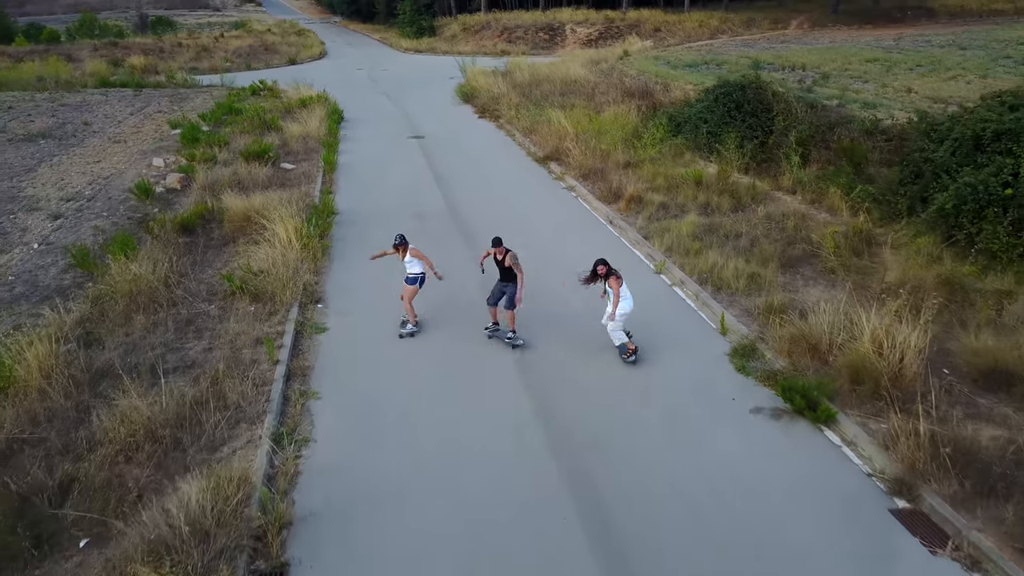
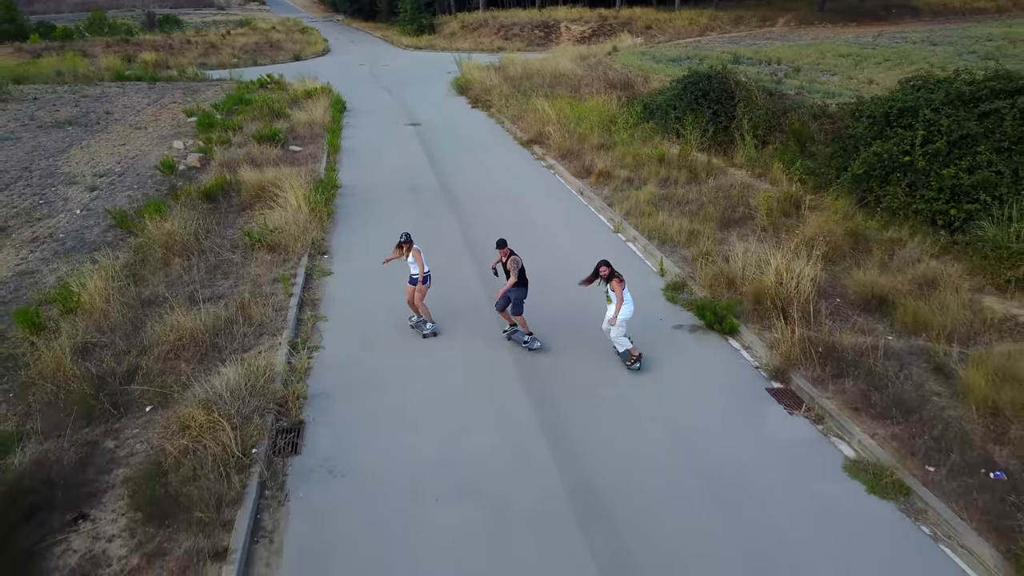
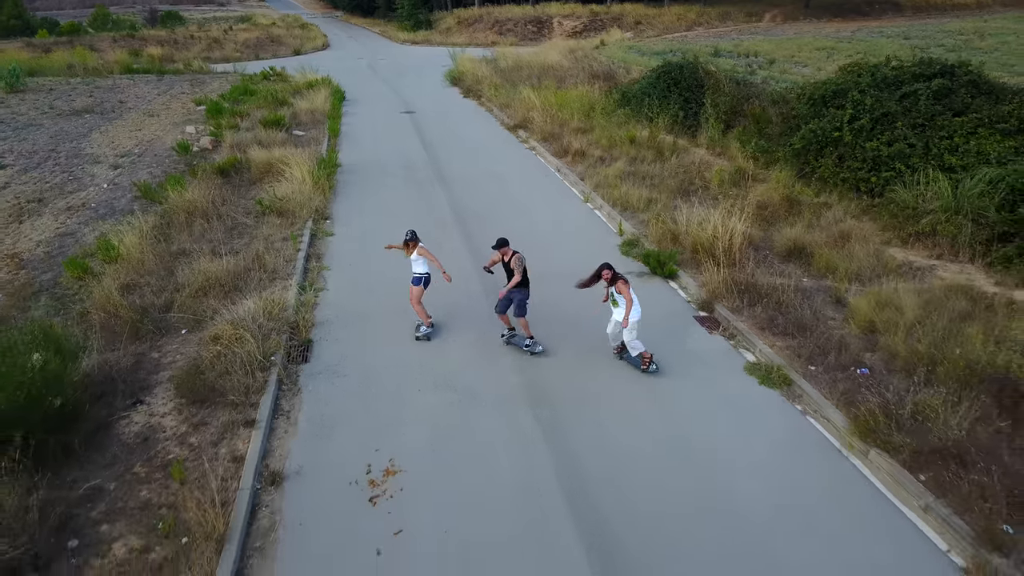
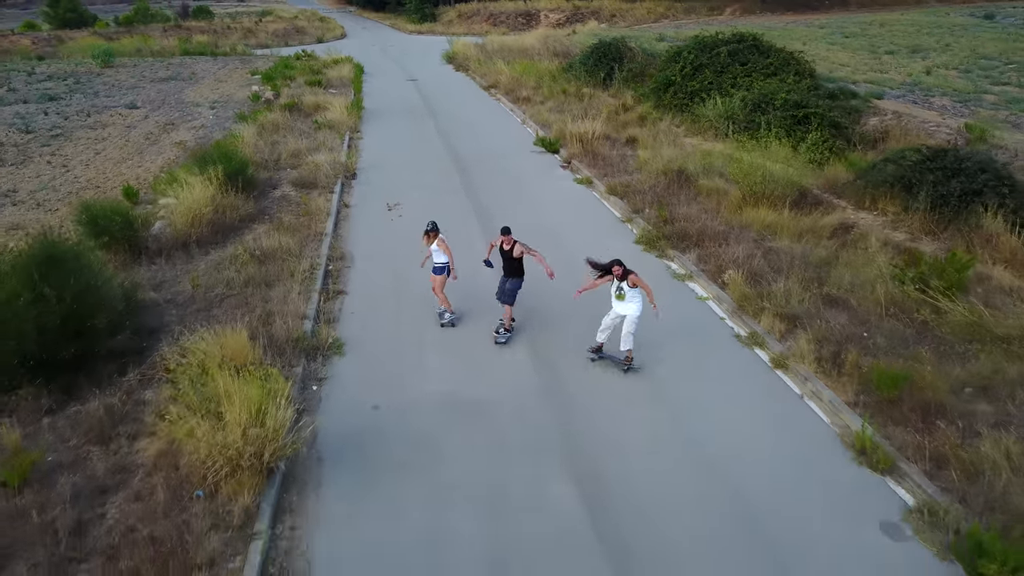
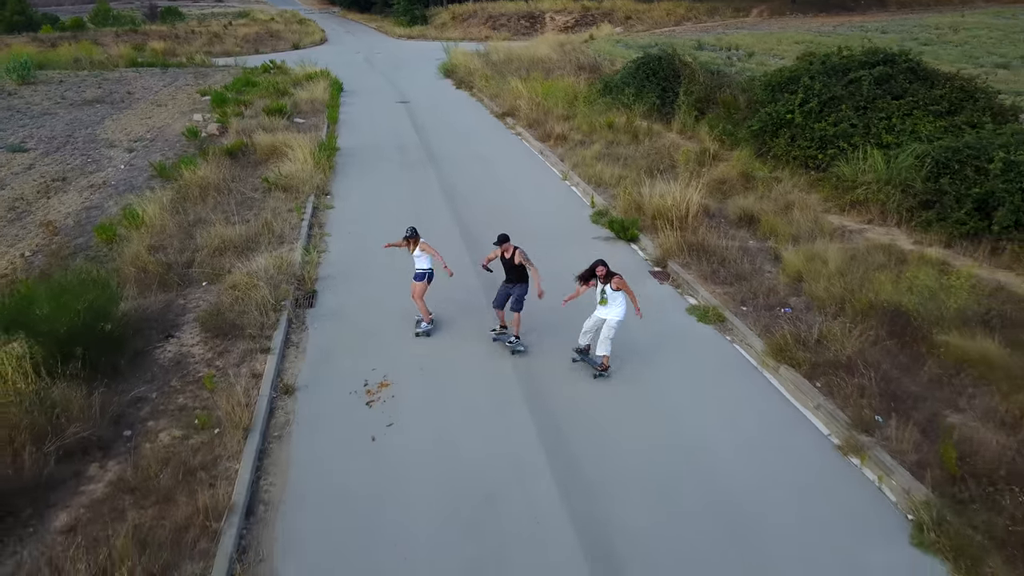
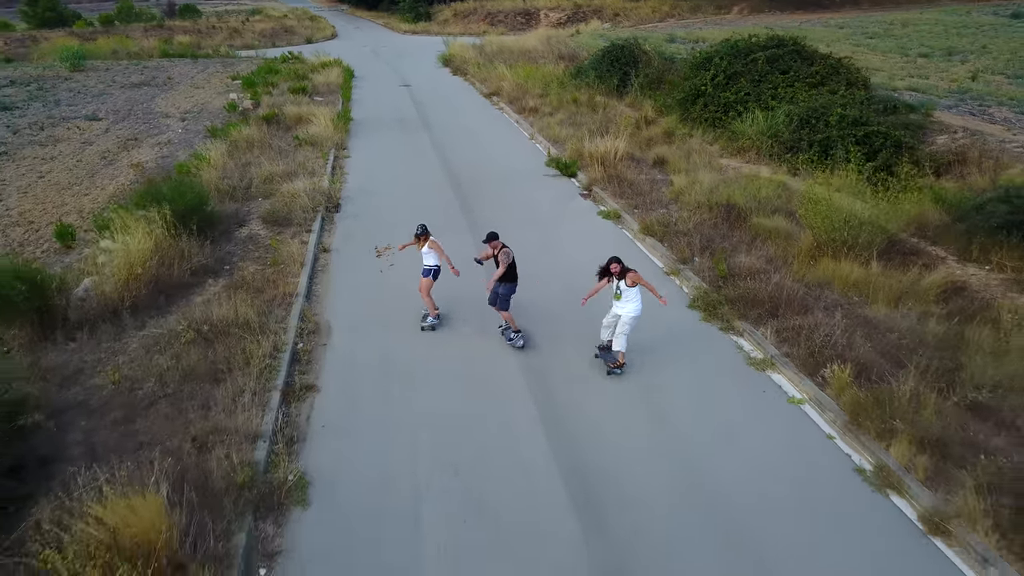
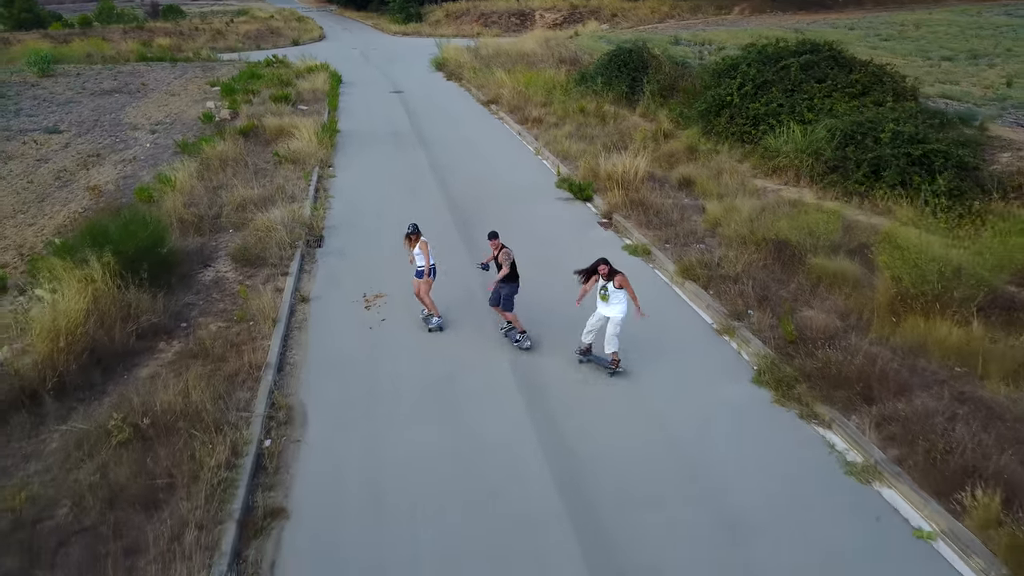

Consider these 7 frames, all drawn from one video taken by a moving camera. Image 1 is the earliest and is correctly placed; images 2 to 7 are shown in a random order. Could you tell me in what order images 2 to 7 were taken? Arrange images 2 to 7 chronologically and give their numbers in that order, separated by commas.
2, 3, 5, 7, 6, 4
